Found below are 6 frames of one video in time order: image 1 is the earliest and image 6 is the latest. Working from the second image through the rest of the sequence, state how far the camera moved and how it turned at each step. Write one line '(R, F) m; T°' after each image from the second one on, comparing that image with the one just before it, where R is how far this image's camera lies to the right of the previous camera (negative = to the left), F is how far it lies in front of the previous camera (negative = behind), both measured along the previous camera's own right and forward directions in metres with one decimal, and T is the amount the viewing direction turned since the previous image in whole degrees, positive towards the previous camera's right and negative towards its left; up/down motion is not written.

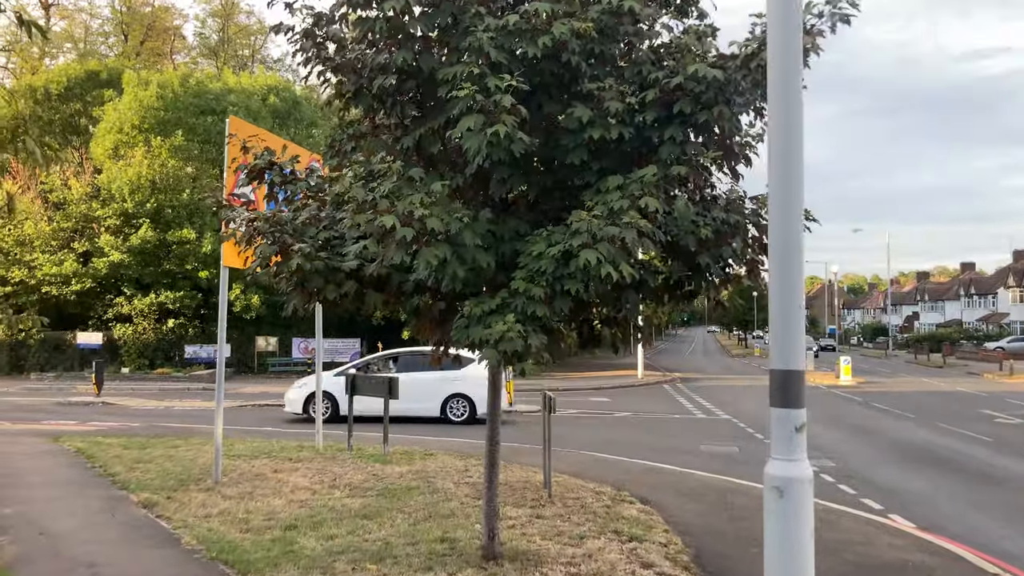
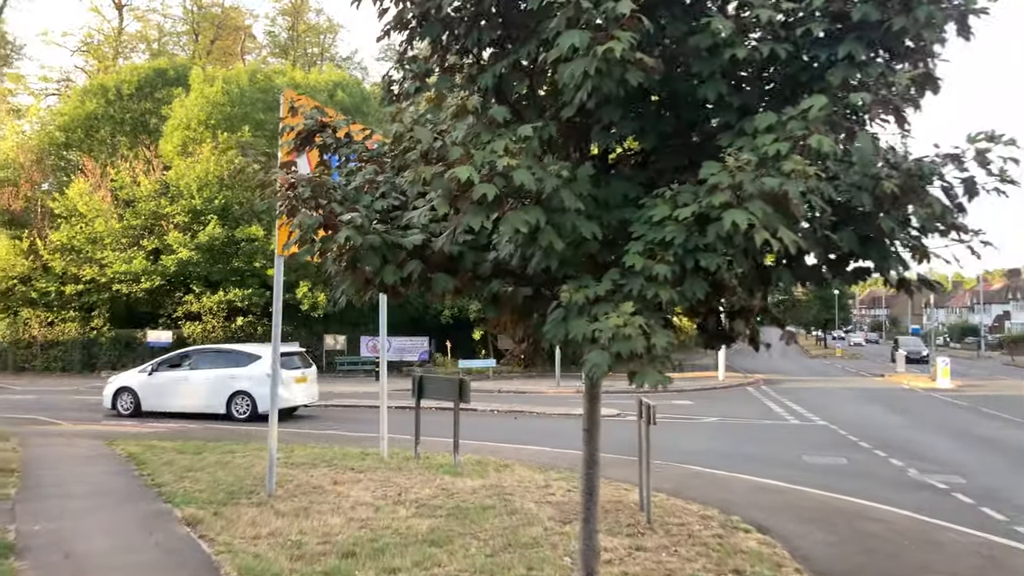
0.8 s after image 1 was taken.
(-0.2, +1.1) m; -4°
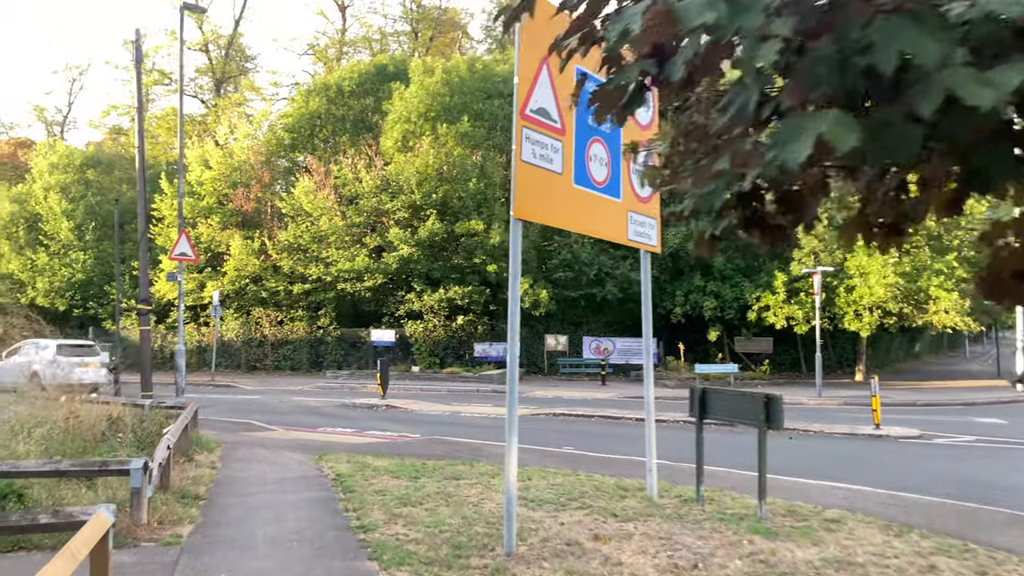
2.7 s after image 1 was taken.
(-0.8, +2.4) m; -14°
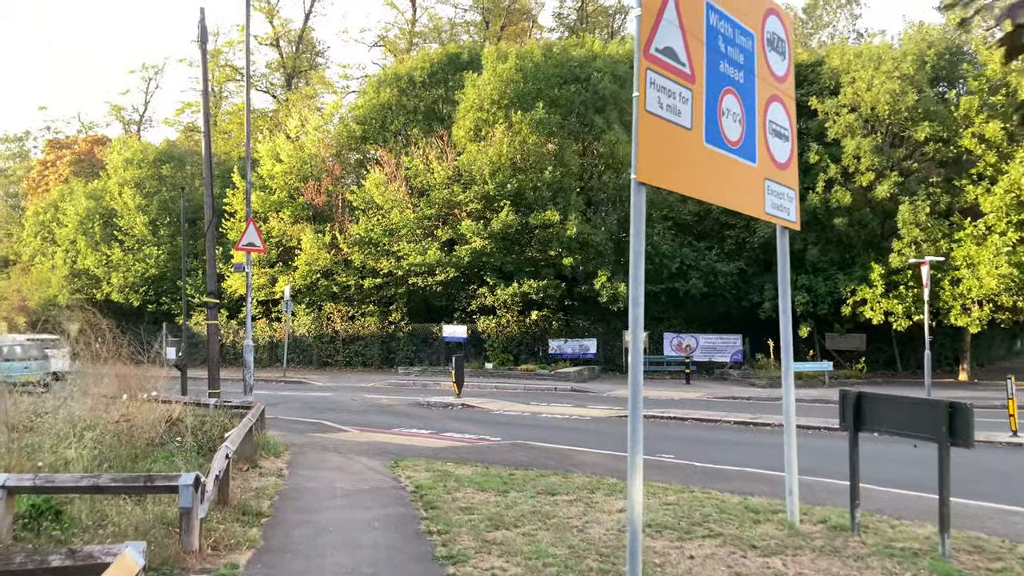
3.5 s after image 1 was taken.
(-0.3, +1.1) m; -4°
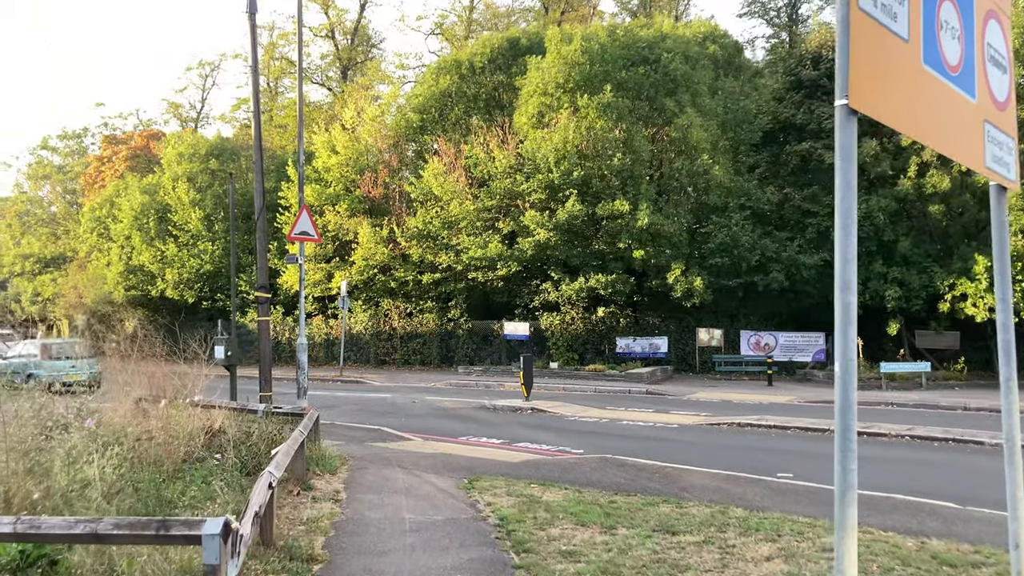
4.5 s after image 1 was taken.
(-0.4, +1.4) m; -3°
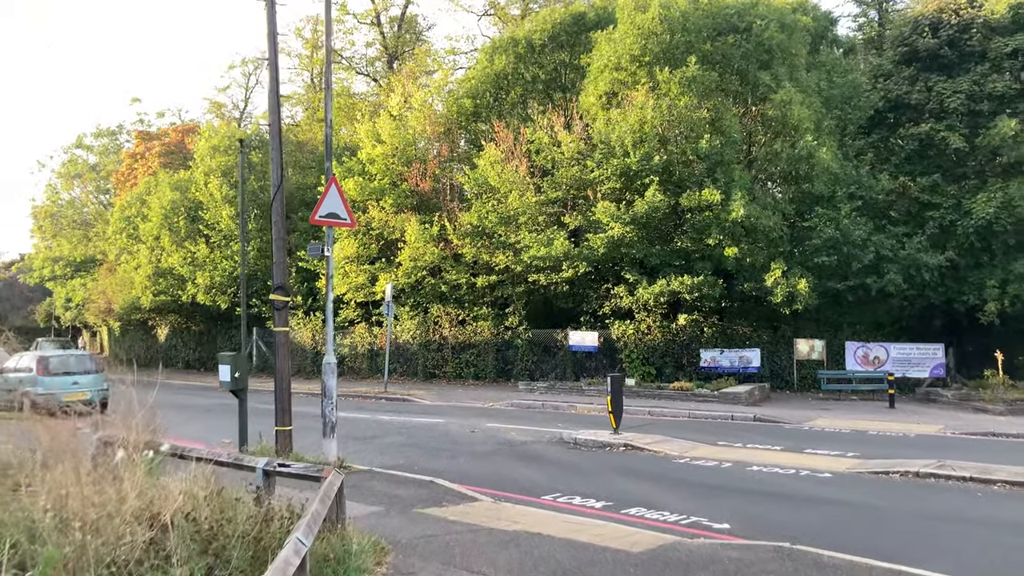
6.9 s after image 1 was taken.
(-0.5, +3.1) m; -3°
